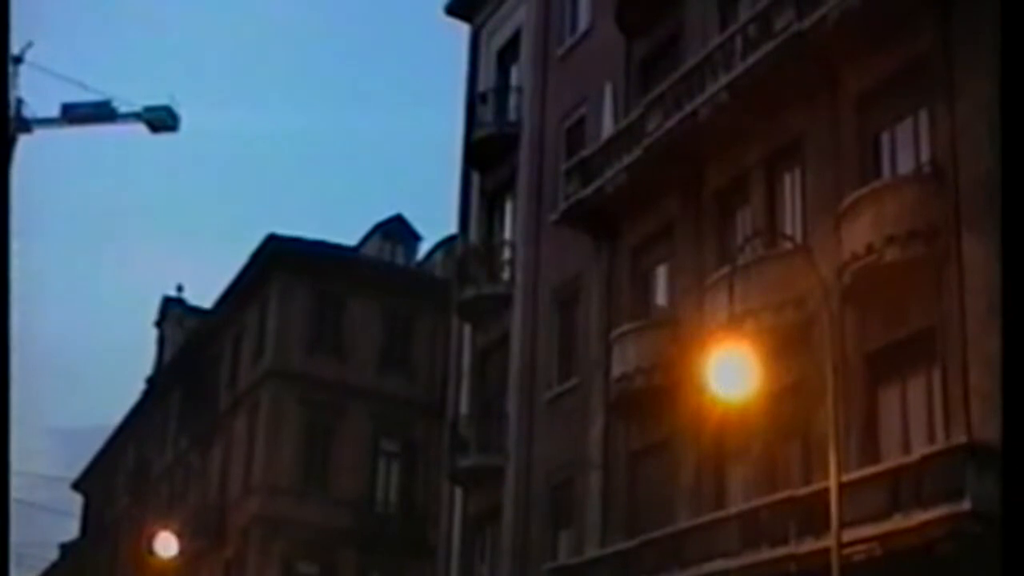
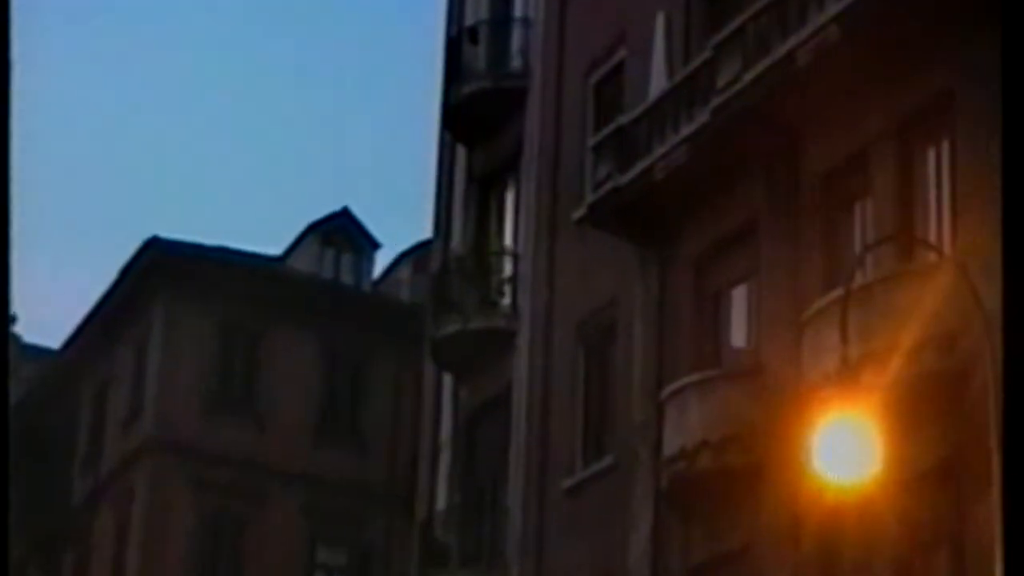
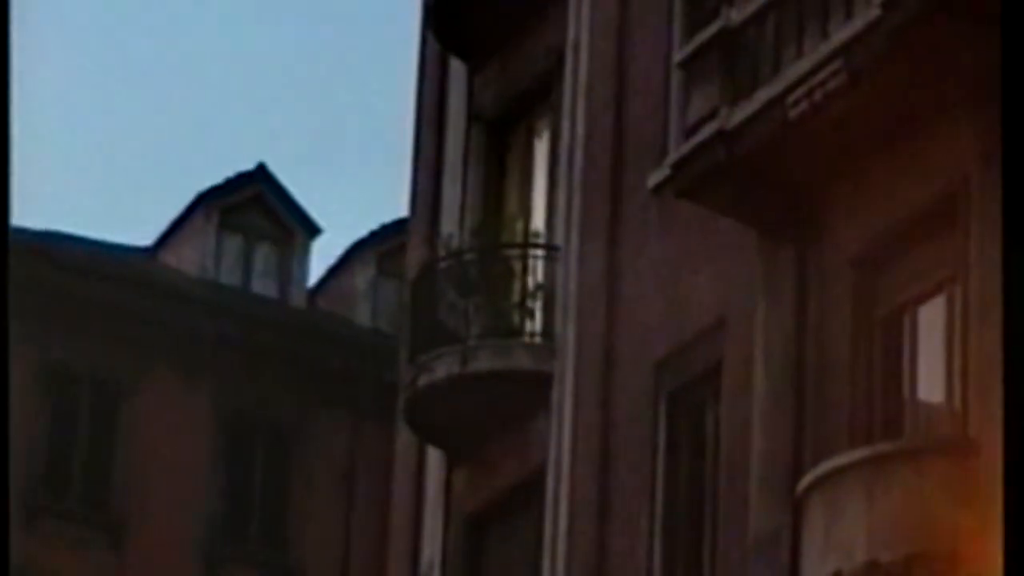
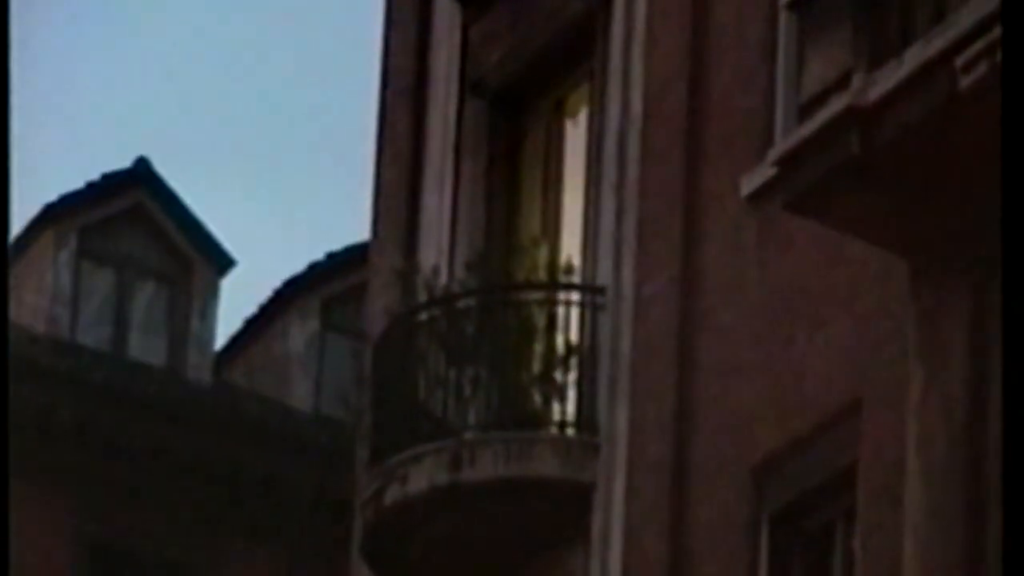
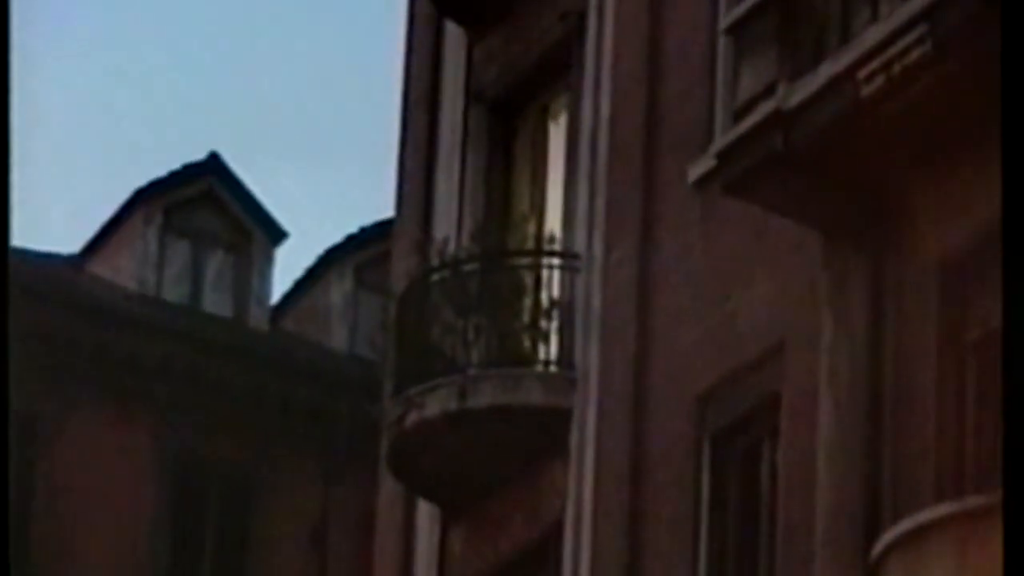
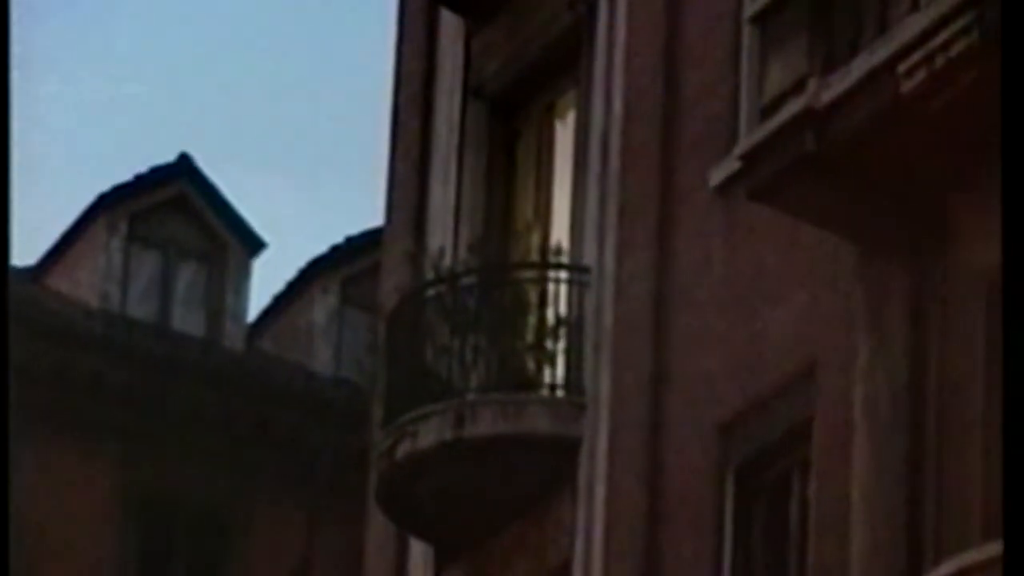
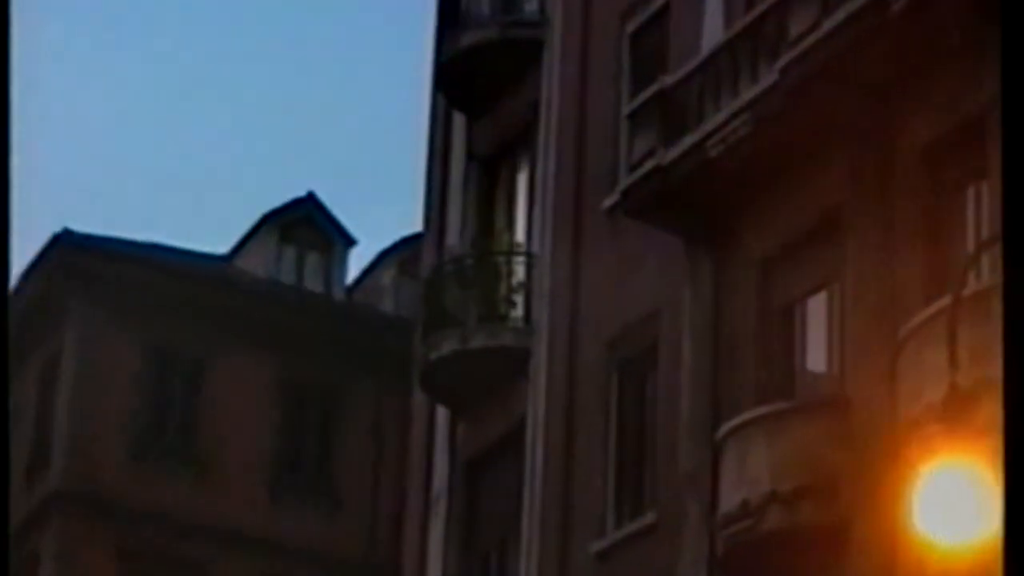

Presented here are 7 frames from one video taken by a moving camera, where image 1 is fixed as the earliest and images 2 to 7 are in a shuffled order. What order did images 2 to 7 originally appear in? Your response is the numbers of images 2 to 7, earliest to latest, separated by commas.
2, 7, 3, 5, 6, 4
